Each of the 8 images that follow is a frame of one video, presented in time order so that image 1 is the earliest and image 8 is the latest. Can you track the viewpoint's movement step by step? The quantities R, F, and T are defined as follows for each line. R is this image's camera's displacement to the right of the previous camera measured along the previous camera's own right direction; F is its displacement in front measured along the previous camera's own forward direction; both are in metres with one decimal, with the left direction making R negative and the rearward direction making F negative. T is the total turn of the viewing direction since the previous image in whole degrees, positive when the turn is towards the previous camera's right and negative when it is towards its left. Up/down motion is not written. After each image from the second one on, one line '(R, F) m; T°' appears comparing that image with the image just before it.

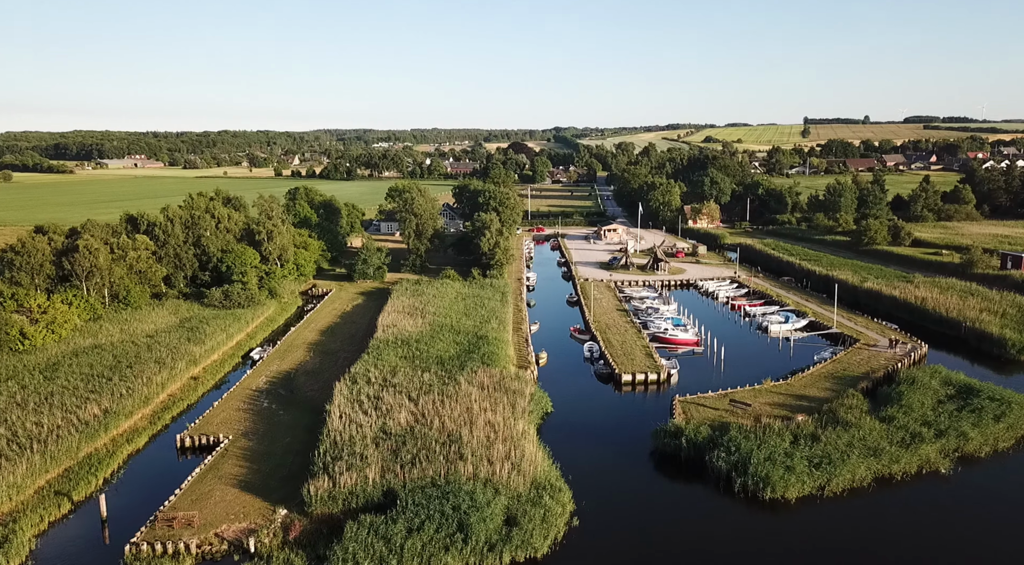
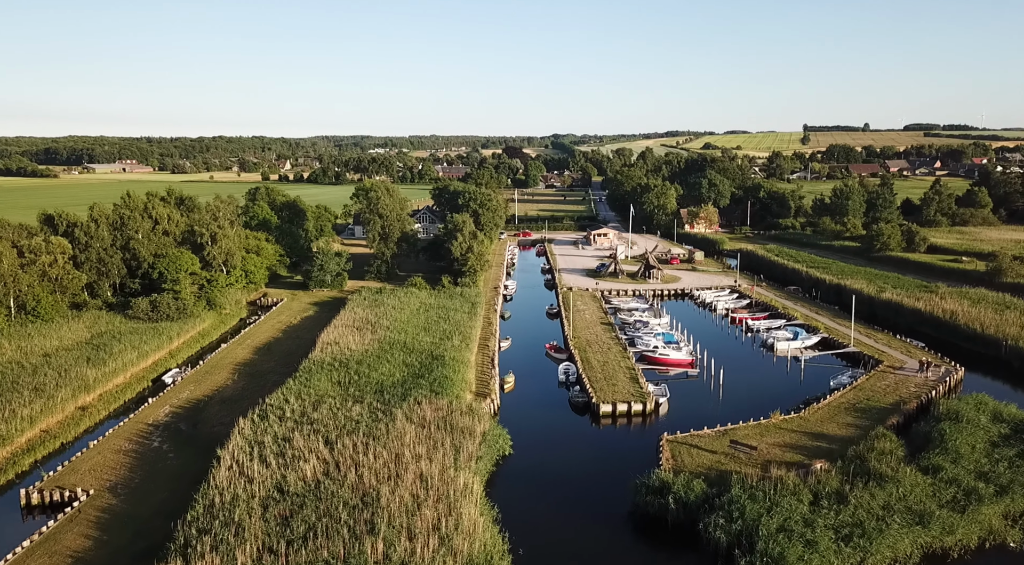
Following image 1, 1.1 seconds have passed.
(+2.1, +8.7) m; 0°
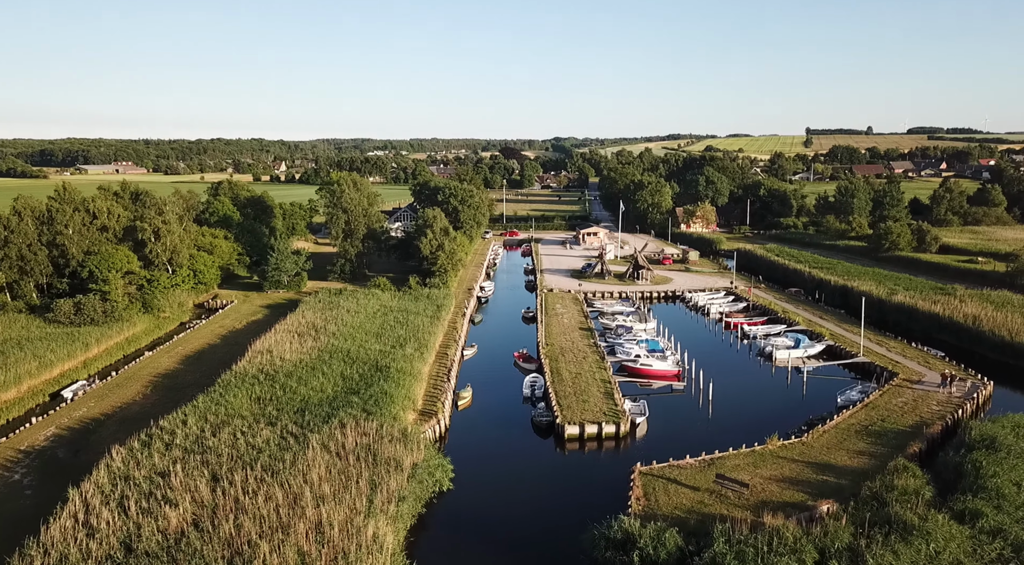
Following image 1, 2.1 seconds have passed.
(+2.2, +6.6) m; 0°
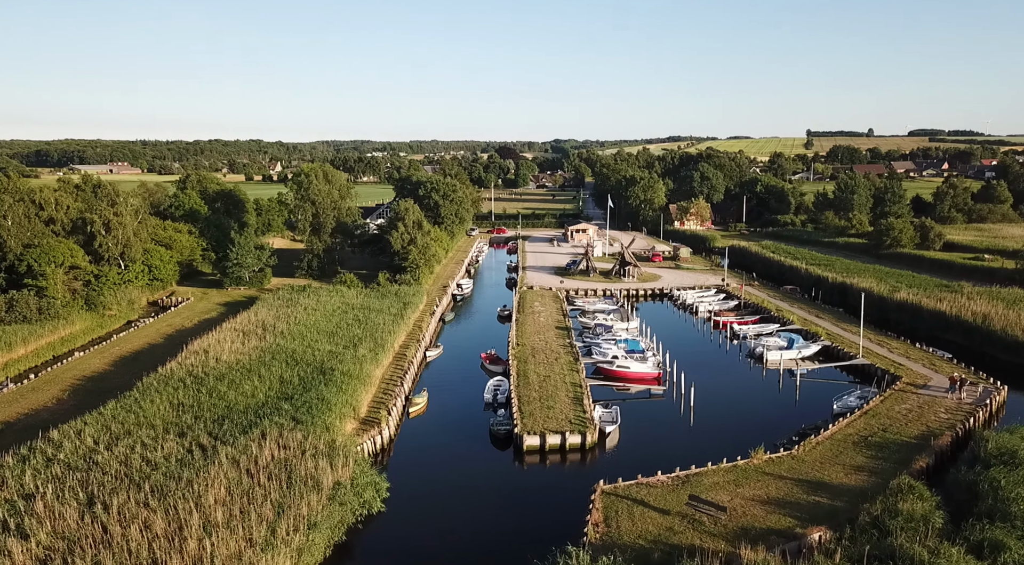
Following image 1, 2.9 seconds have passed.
(+1.8, +4.2) m; 0°
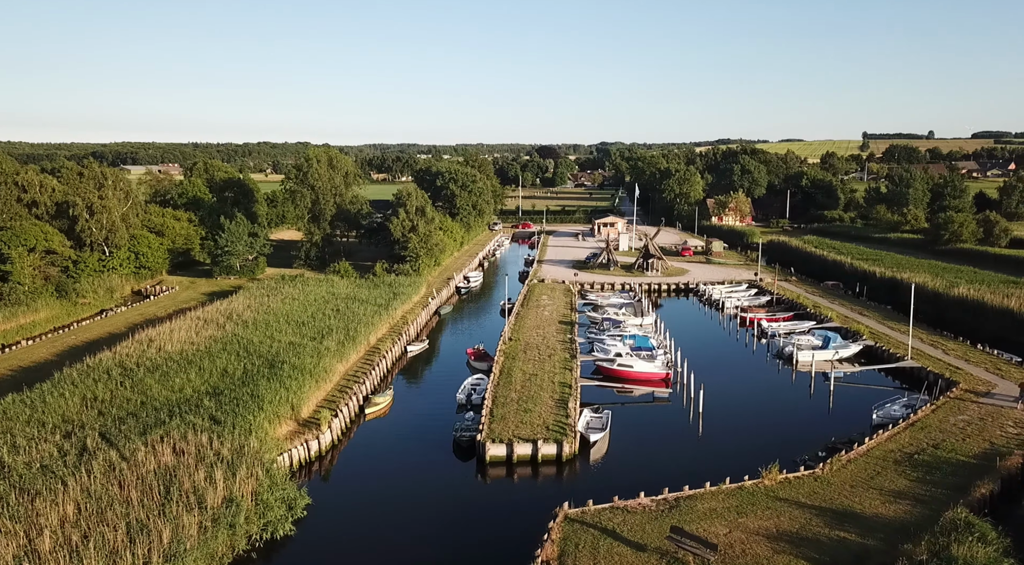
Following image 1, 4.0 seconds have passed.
(+2.5, +5.5) m; -3°
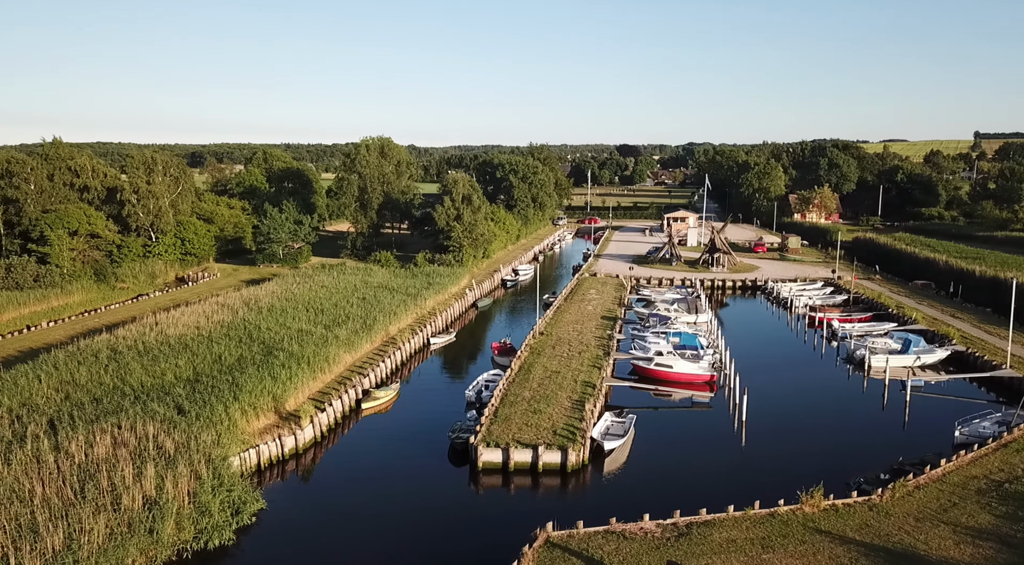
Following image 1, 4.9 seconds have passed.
(+2.2, +3.7) m; -6°
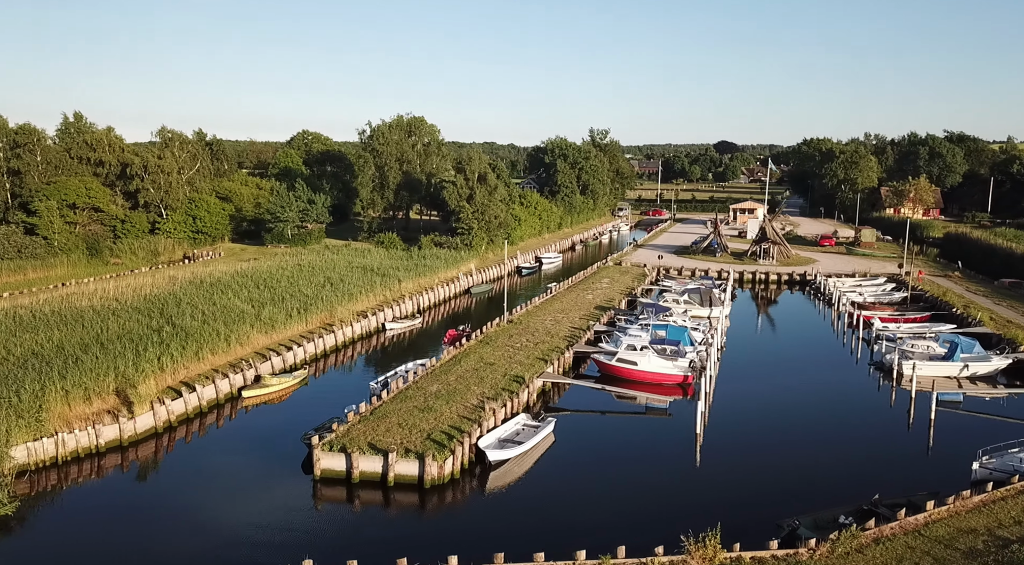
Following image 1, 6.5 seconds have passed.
(+5.0, +5.4) m; -7°
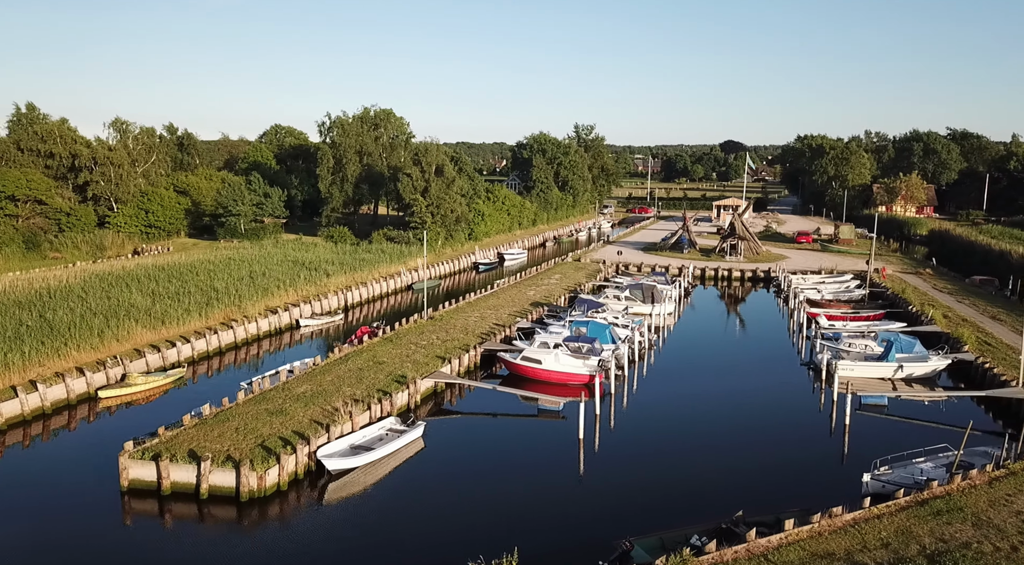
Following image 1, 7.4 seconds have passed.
(+3.2, +1.8) m; -1°
